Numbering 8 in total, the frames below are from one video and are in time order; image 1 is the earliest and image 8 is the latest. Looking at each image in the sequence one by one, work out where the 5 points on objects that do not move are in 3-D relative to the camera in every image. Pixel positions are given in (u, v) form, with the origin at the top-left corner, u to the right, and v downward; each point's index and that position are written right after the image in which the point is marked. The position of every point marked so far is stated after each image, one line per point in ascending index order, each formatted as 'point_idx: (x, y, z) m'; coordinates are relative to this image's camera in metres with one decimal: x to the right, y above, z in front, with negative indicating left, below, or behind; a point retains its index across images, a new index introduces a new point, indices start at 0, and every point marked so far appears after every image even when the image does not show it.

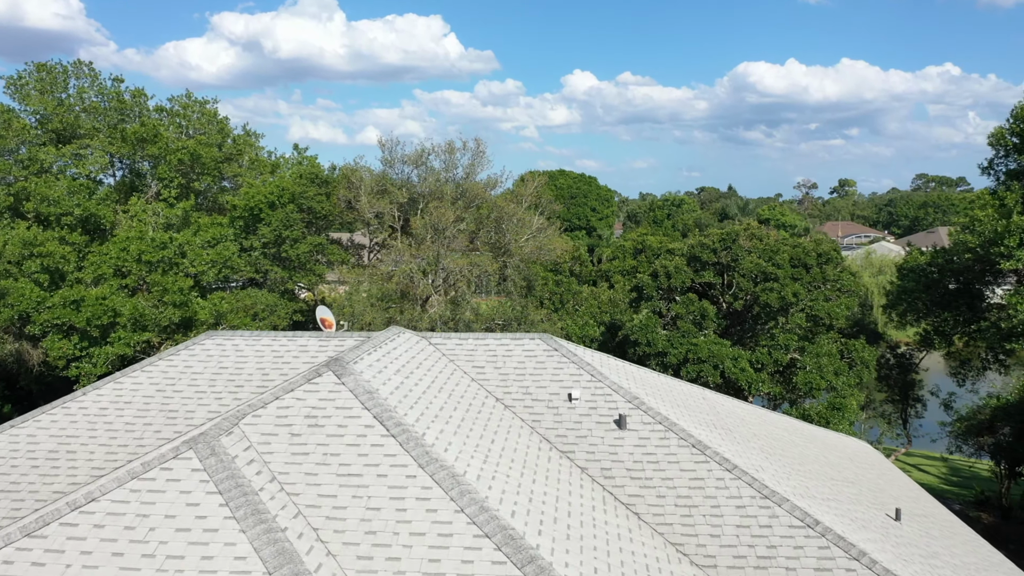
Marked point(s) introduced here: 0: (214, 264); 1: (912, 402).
0: (-7.0, +0.6, +19.2) m
1: (+9.6, -2.7, +19.5) m
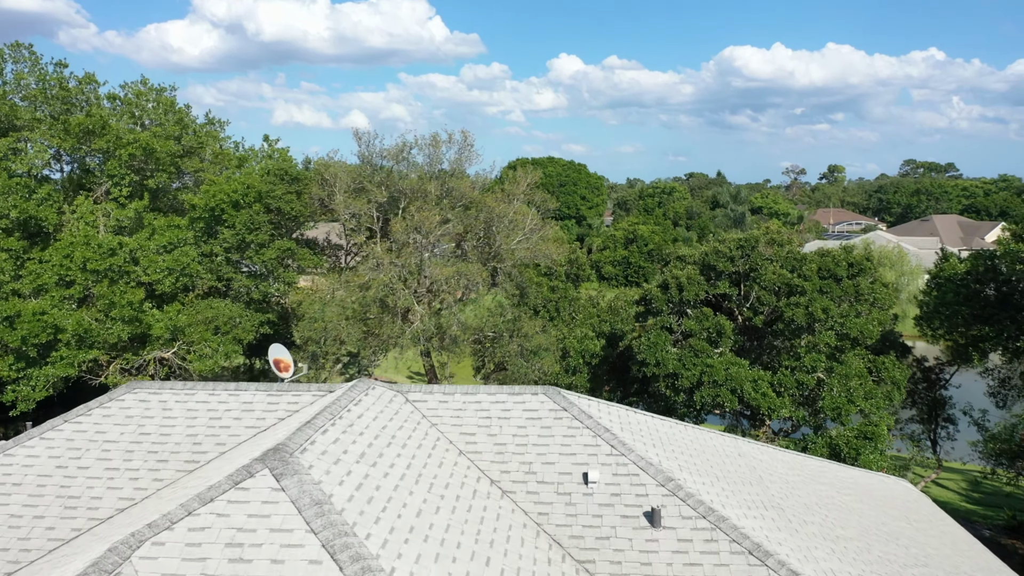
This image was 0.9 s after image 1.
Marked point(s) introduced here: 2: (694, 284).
0: (-7.1, +0.4, +17.1) m
1: (+9.4, -2.9, +17.8) m
2: (+3.5, +0.1, +15.5) m
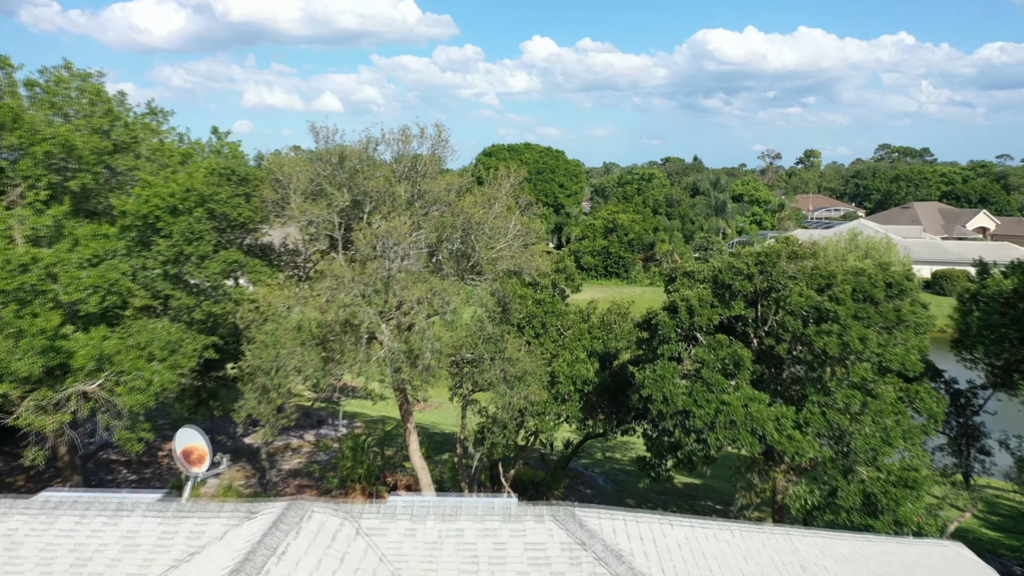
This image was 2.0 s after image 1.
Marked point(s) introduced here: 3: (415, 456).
0: (-7.5, 0.0, +14.6) m
1: (+9.0, -3.2, +15.9) m
2: (+3.2, -0.3, +13.3) m
3: (-2.1, -3.8, +18.2) m
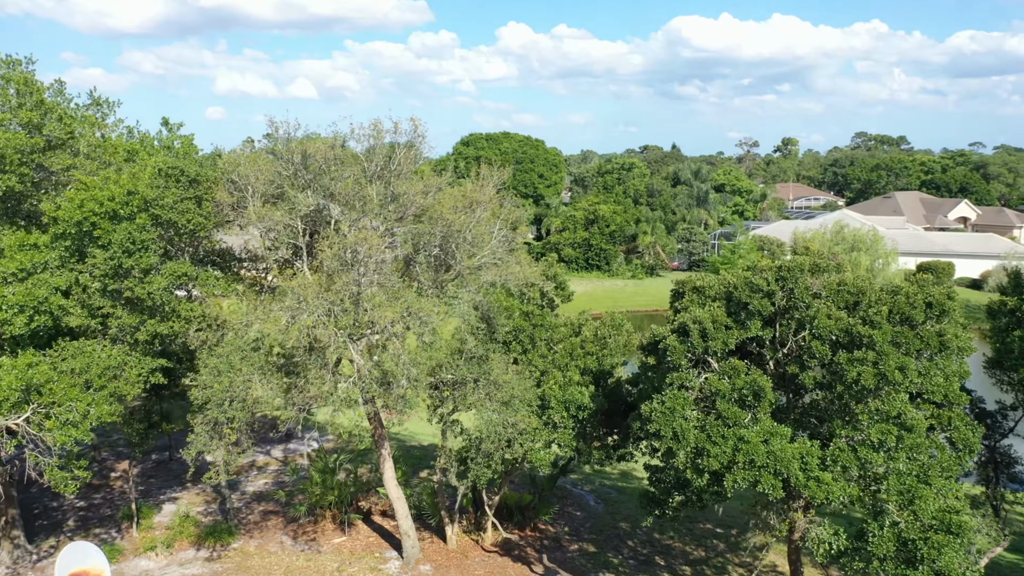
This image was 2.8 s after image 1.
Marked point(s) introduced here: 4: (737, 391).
0: (-7.7, -0.3, +12.7) m
1: (+8.8, -3.4, +14.5) m
2: (+3.0, -0.6, +11.8) m
3: (-2.4, -4.0, +16.5) m
4: (+3.2, -1.4, +11.6) m
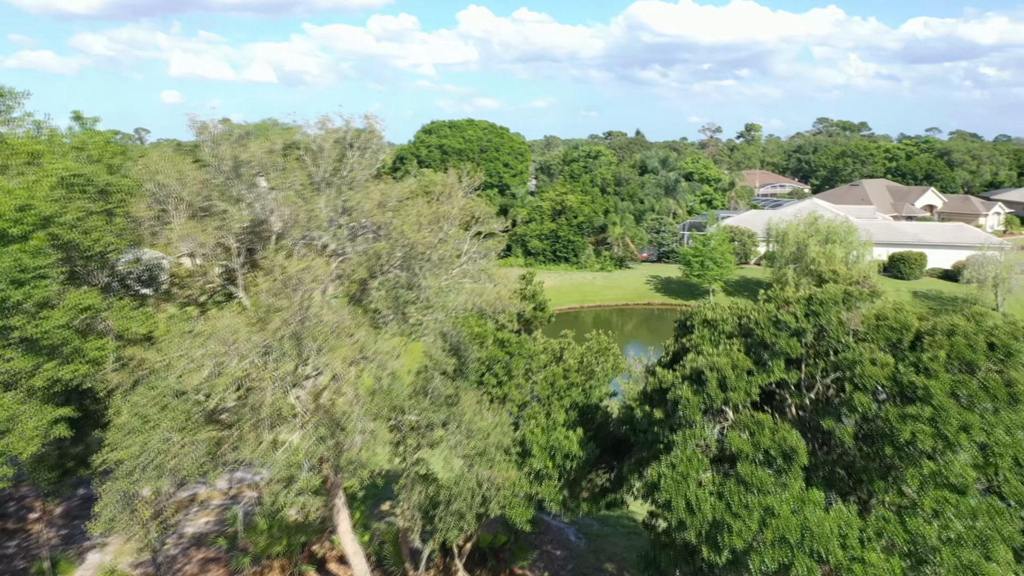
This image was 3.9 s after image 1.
0: (-8.0, -0.9, +10.3) m
1: (+8.4, -3.8, +12.9) m
2: (+2.7, -1.0, +9.8) m
3: (-2.9, -4.4, +14.3) m
4: (+2.9, -1.9, +9.6) m
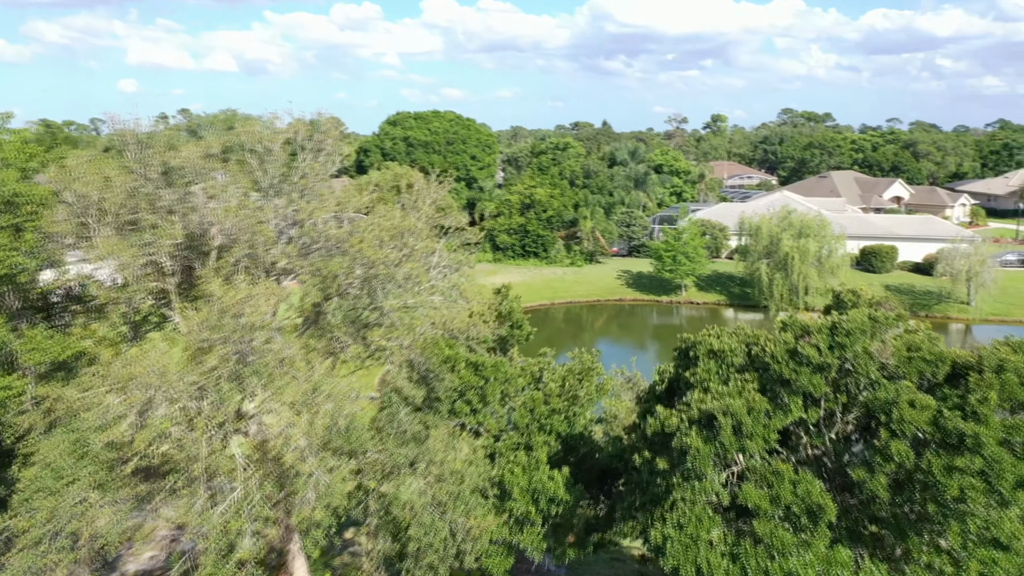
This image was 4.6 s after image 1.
0: (-8.2, -1.2, +8.5) m
1: (+8.1, -4.0, +11.8) m
2: (+2.5, -1.3, +8.4) m
3: (-3.3, -4.7, +12.8) m
4: (+2.7, -2.2, +8.3) m
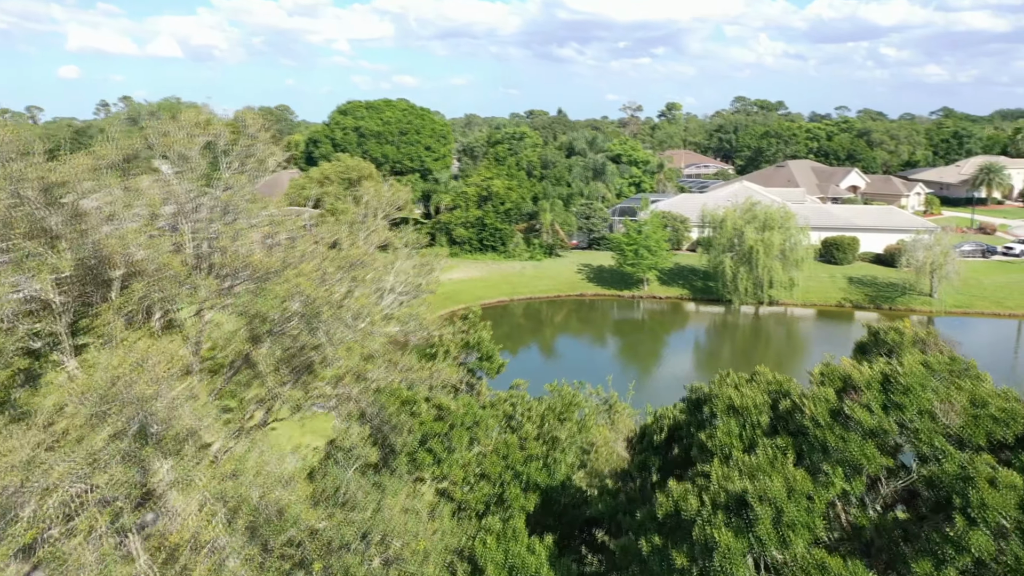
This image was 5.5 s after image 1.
0: (-8.4, -1.8, +6.2) m
1: (+7.8, -4.3, +10.4) m
2: (+2.4, -1.7, +6.7) m
3: (-3.6, -5.1, +10.8) m
4: (+2.6, -2.6, +6.7) m
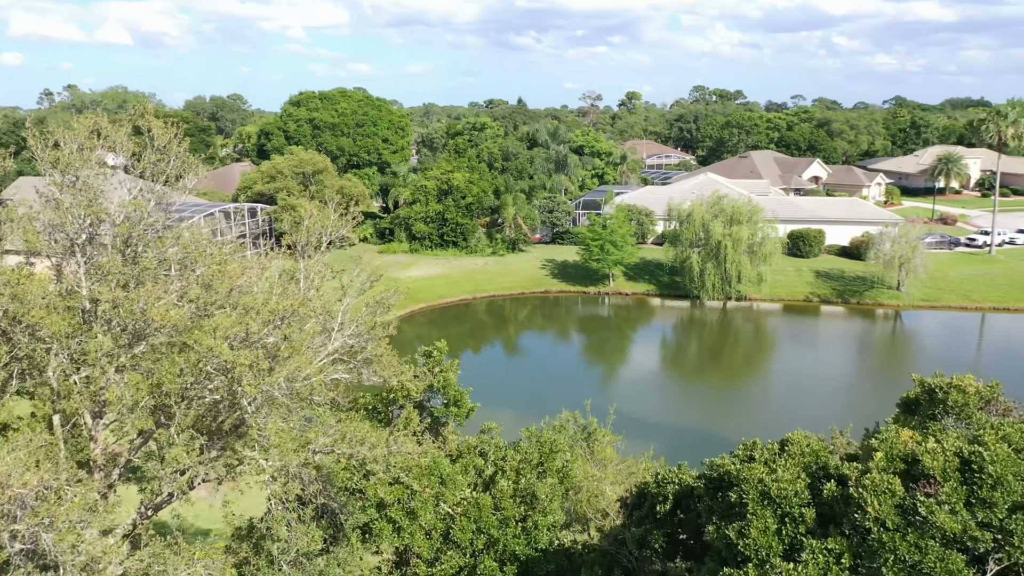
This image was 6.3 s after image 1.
0: (-8.4, -2.3, +4.2) m
1: (+7.5, -4.6, +9.2) m
2: (+2.2, -2.2, +5.2) m
3: (-3.9, -5.6, +9.1) m
4: (+2.5, -3.0, +5.2) m
